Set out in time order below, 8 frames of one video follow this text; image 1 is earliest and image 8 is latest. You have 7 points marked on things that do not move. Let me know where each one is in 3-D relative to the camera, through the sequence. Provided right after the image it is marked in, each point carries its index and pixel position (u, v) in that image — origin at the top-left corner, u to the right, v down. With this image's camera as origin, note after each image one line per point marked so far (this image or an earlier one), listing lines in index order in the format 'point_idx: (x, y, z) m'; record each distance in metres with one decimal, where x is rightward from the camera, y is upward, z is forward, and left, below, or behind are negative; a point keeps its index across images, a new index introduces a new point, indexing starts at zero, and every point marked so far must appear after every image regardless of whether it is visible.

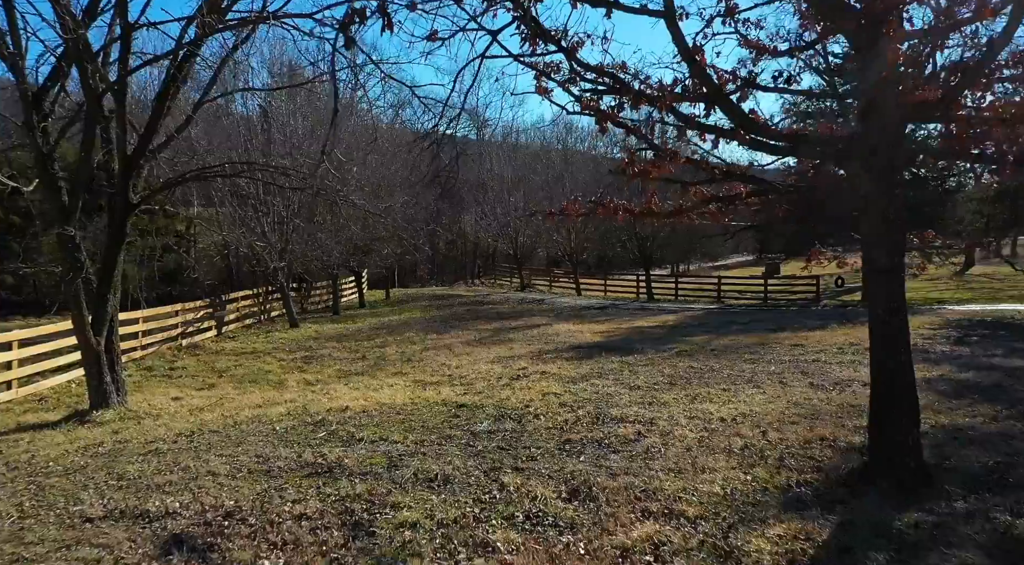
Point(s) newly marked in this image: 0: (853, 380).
0: (+4.1, -1.2, +8.4) m
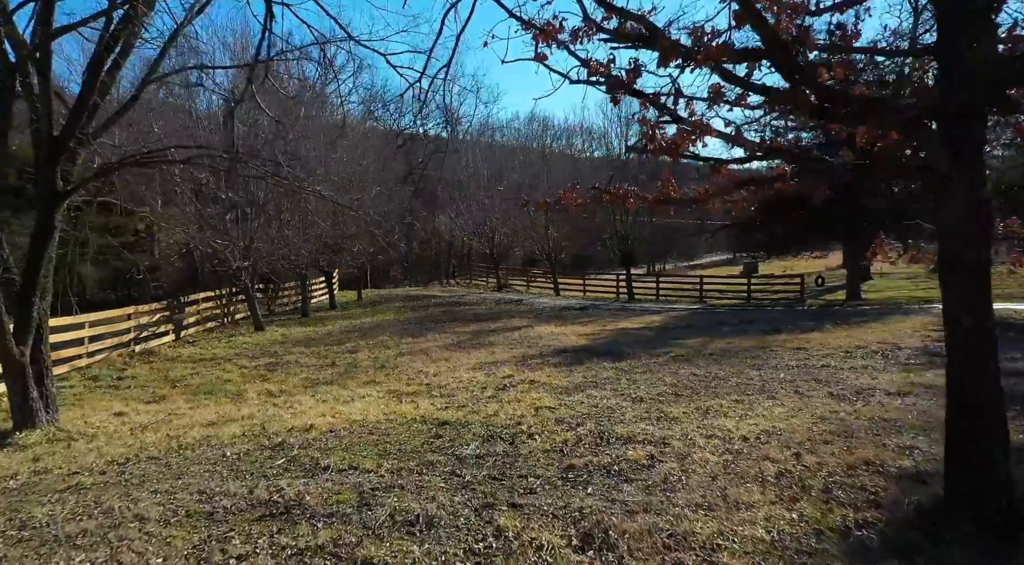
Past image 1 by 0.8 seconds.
0: (+4.0, -1.2, +7.6) m
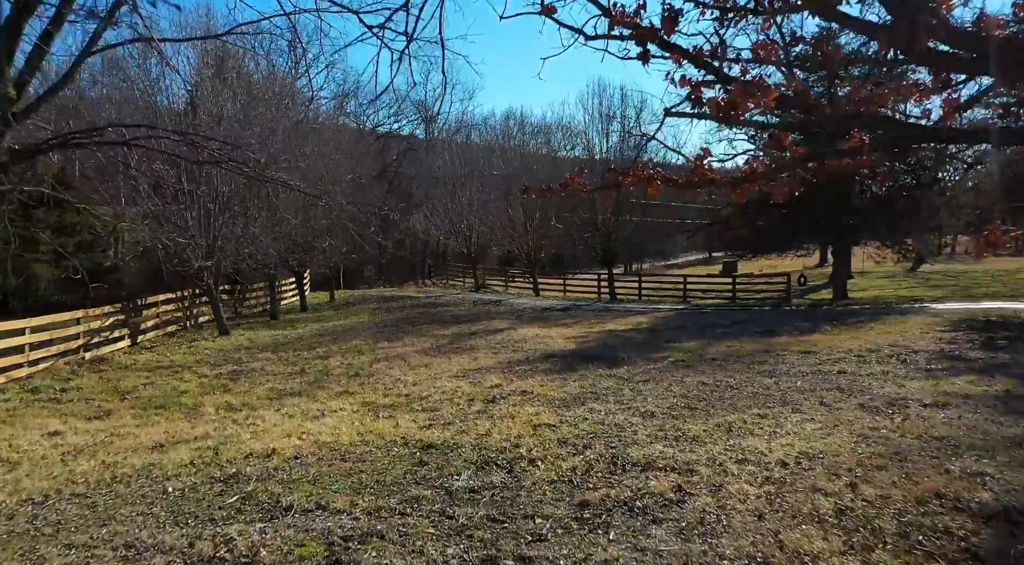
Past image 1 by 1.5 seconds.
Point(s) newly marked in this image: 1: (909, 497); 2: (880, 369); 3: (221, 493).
0: (+3.9, -1.2, +6.9) m
1: (+2.4, -1.3, +4.3) m
2: (+4.6, -1.1, +8.7) m
3: (-2.0, -1.4, +4.8) m
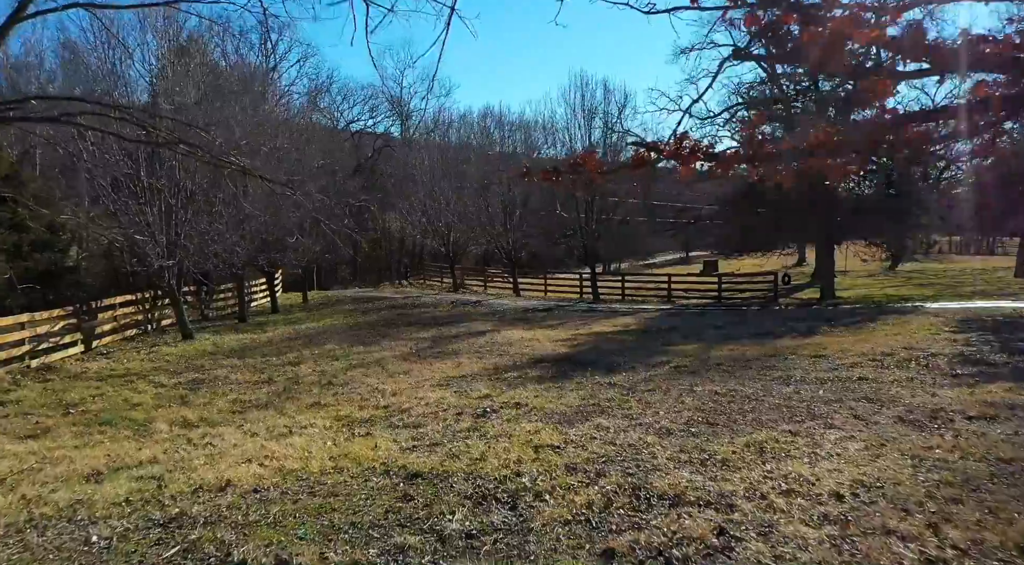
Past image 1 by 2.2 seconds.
0: (+3.9, -1.1, +6.2) m
1: (+2.5, -1.3, +3.5) m
2: (+4.5, -1.1, +8.0) m
3: (-2.0, -1.4, +3.9) m
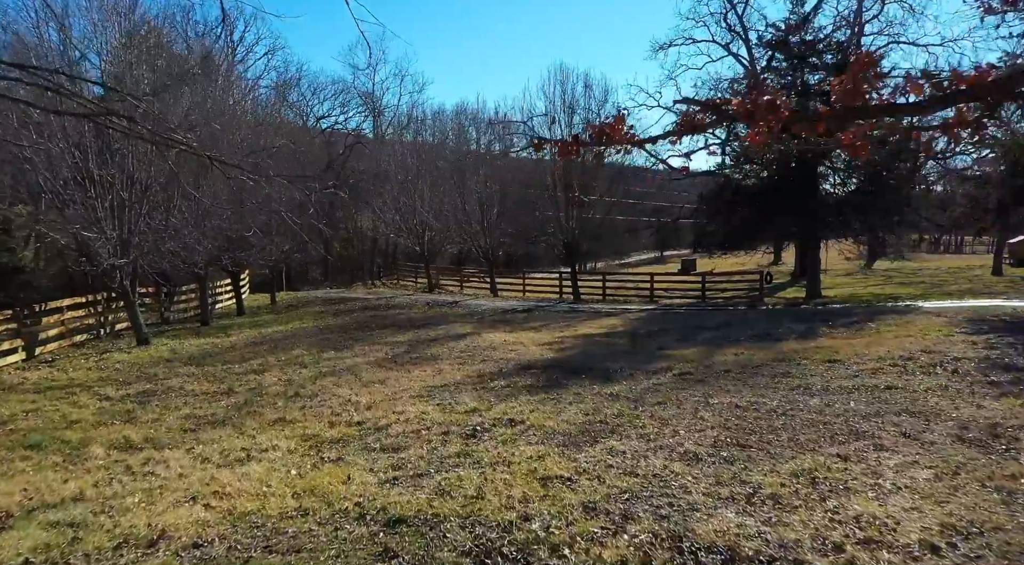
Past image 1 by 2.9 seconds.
0: (+3.8, -1.1, +5.4) m
1: (+2.5, -1.3, +2.7) m
2: (+4.4, -1.0, +7.3) m
3: (-1.9, -1.4, +2.9) m
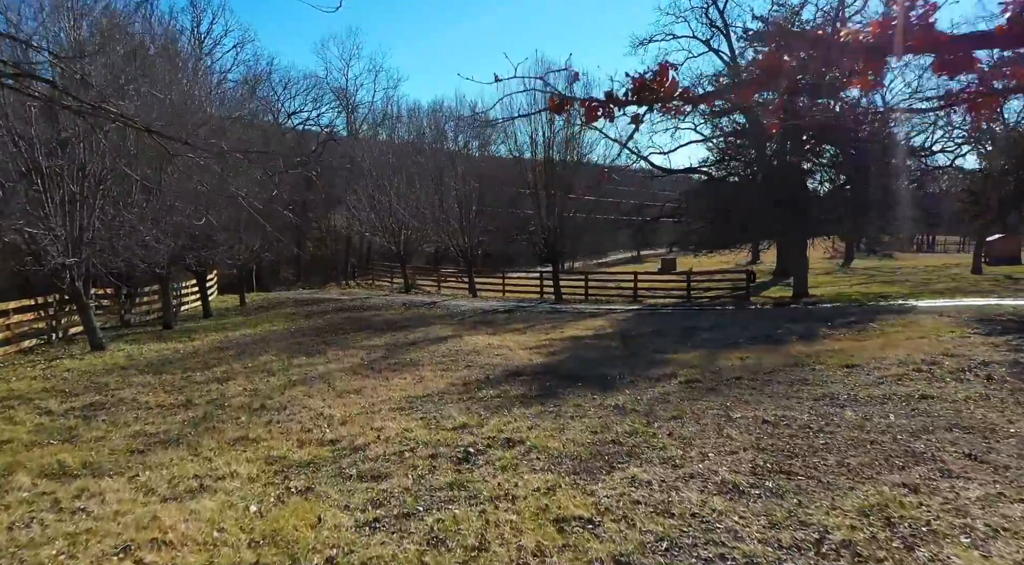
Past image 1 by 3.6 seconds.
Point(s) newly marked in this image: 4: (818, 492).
0: (+3.8, -1.1, +4.7) m
1: (+2.6, -1.3, +1.9) m
2: (+4.3, -1.0, +6.6) m
3: (-1.8, -1.4, +2.0) m
4: (+1.7, -1.2, +4.0) m
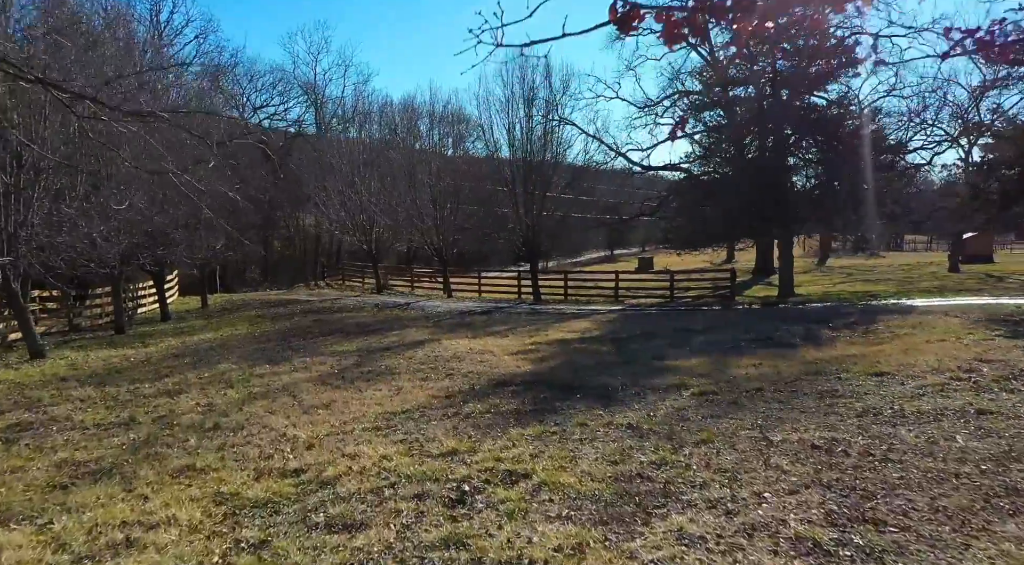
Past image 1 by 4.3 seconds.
0: (+3.9, -1.1, +3.9) m
1: (+2.8, -1.3, +1.1) m
2: (+4.3, -1.0, +5.8) m
3: (-1.6, -1.4, +1.0) m
4: (+1.8, -1.2, +3.1) m
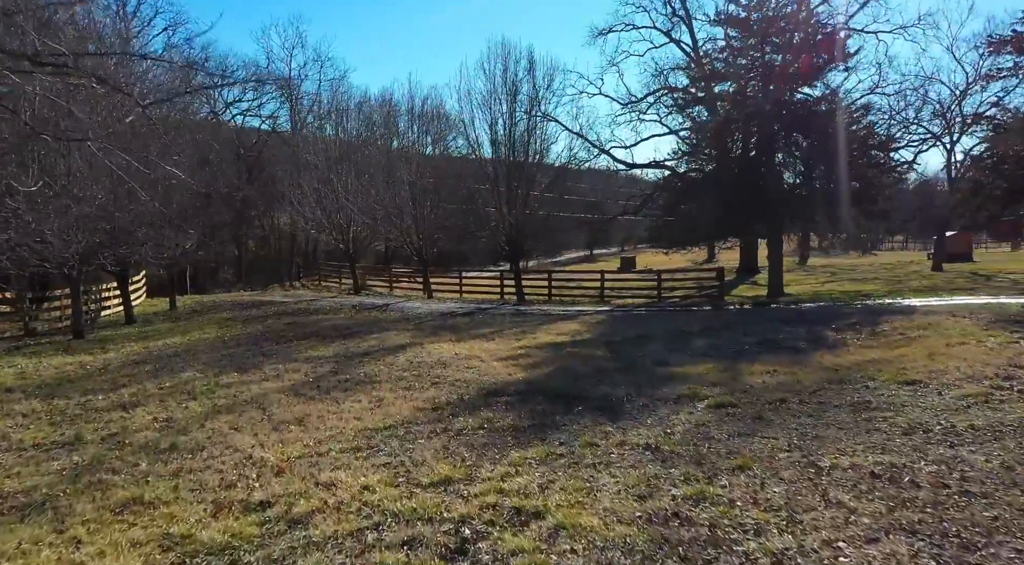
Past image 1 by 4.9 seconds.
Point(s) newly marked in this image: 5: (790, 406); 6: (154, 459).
0: (+4.0, -1.1, +3.2) m
1: (+3.0, -1.3, +0.4) m
2: (+4.3, -1.0, +5.1) m
3: (-1.5, -1.5, +0.2) m
4: (+1.9, -1.2, +2.4) m
5: (+2.4, -1.1, +6.0) m
6: (-3.1, -1.5, +6.2) m
